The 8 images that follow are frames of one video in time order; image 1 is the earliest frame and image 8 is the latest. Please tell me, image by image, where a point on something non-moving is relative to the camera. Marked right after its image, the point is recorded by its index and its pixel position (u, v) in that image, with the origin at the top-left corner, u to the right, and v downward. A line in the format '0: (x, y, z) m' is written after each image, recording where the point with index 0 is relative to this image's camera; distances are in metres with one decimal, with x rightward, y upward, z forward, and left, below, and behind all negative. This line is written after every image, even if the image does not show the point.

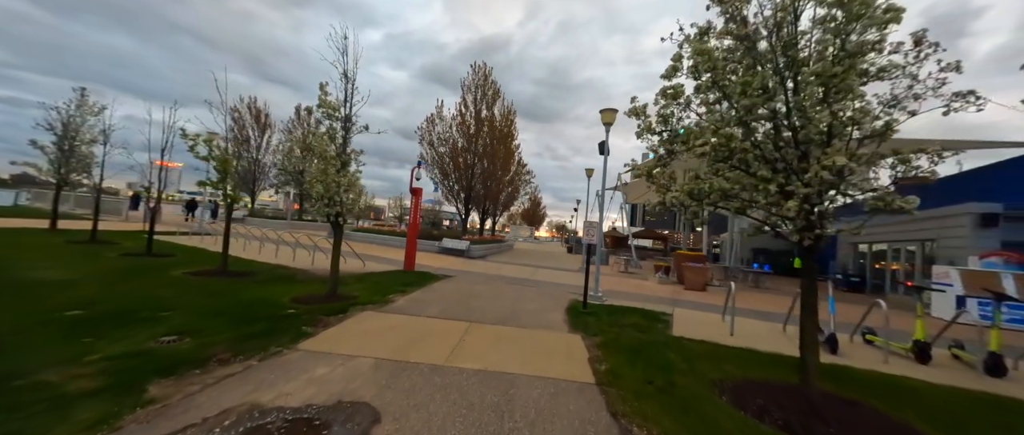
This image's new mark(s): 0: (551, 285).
0: (+1.4, -2.4, +12.0) m
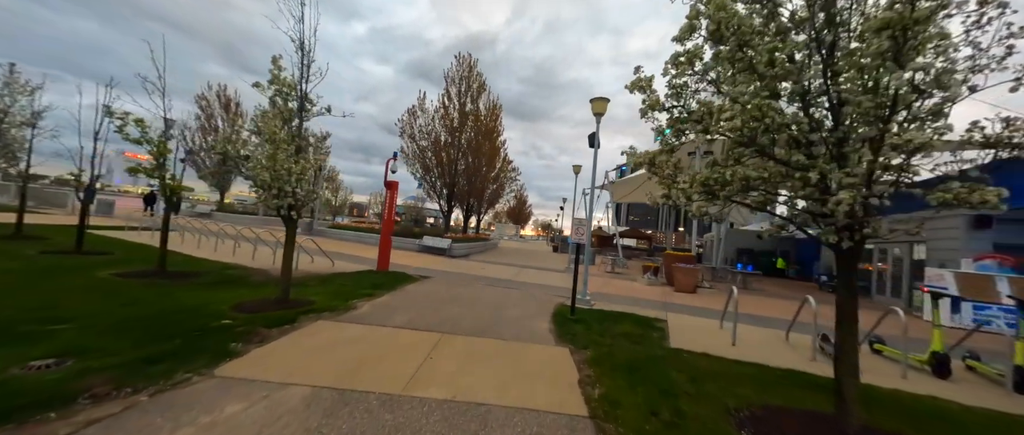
0: (+0.8, -2.3, +11.2) m
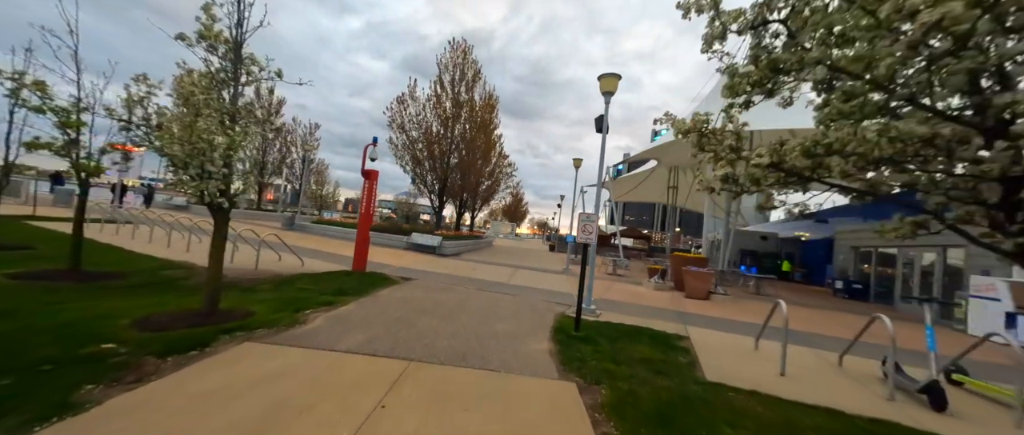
0: (+0.5, -2.2, +9.9) m
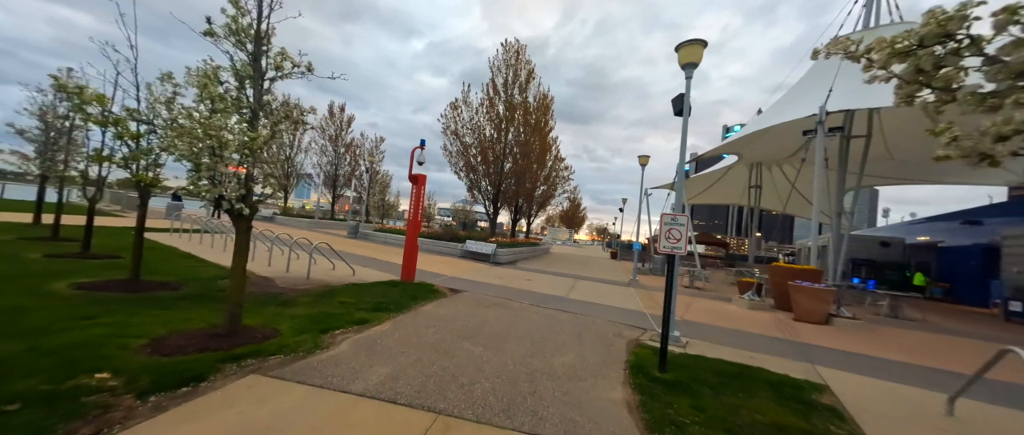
0: (+2.0, -2.3, +8.4) m
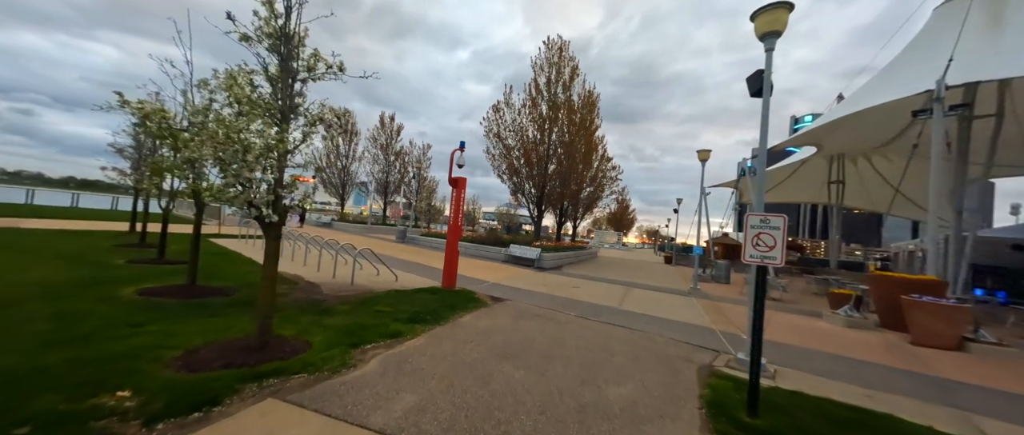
0: (+3.0, -2.3, +7.4) m
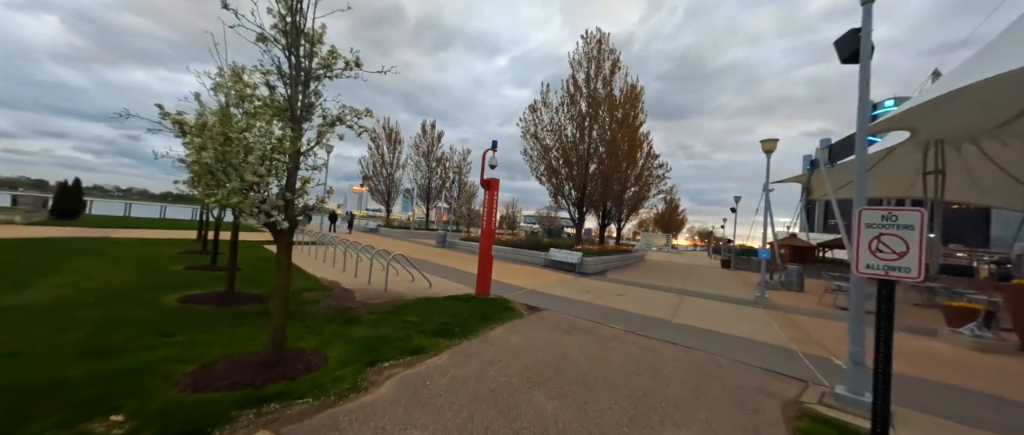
0: (+3.7, -2.3, +6.3) m
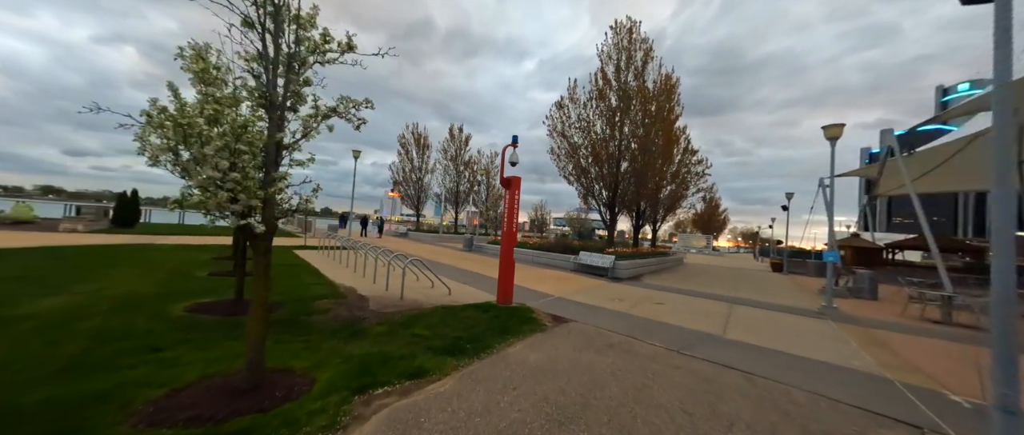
0: (+4.1, -2.3, +5.2) m
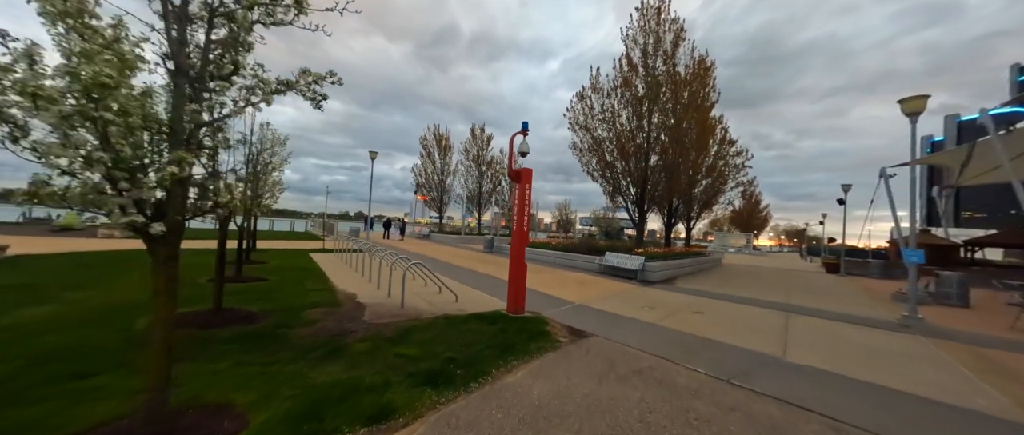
0: (+4.0, -2.1, +3.8) m
